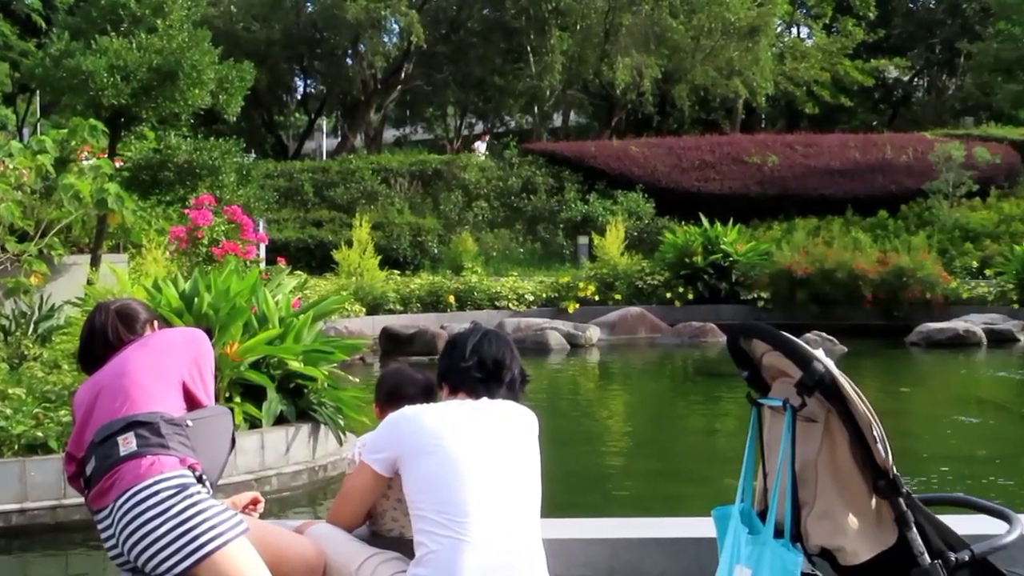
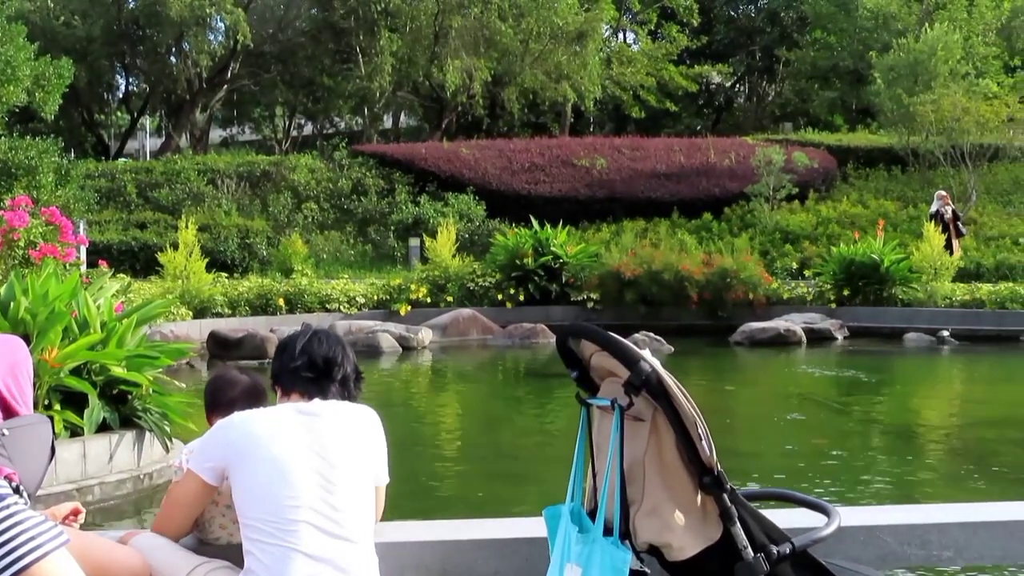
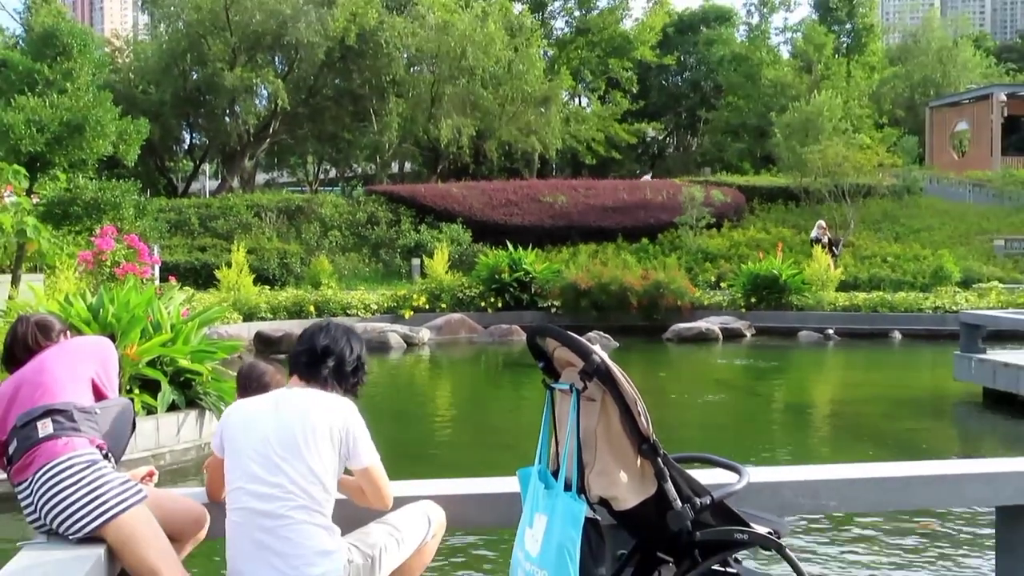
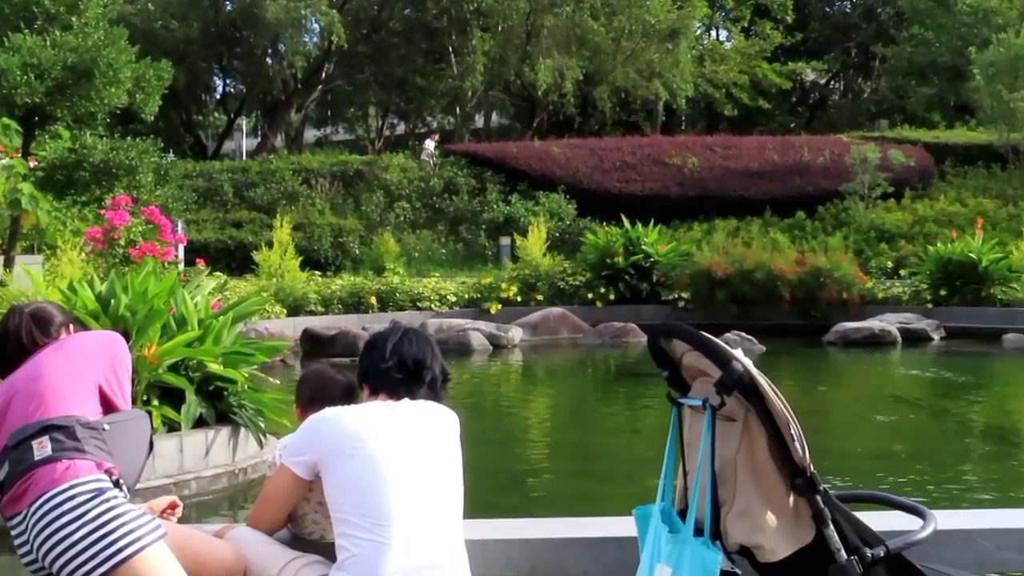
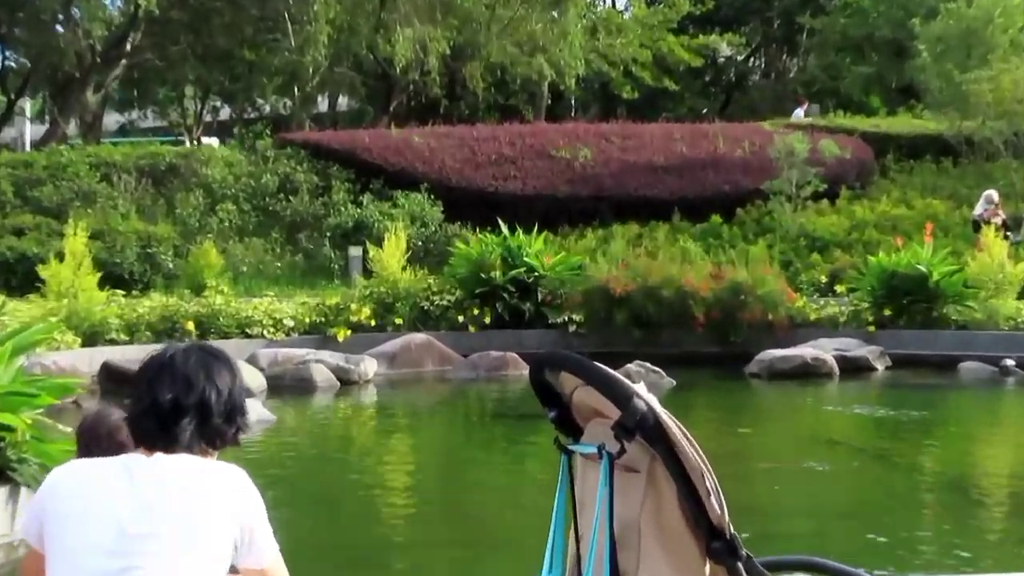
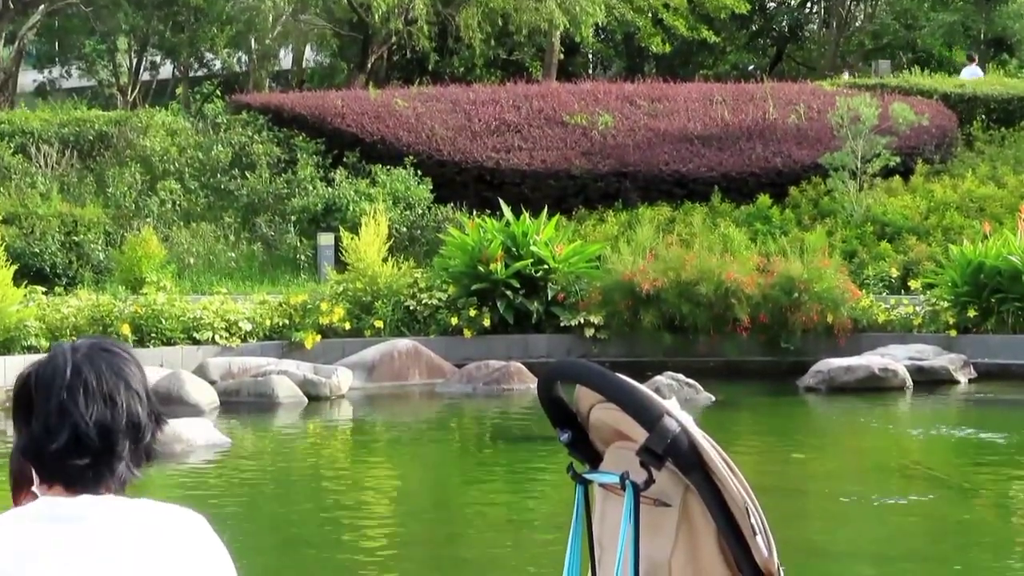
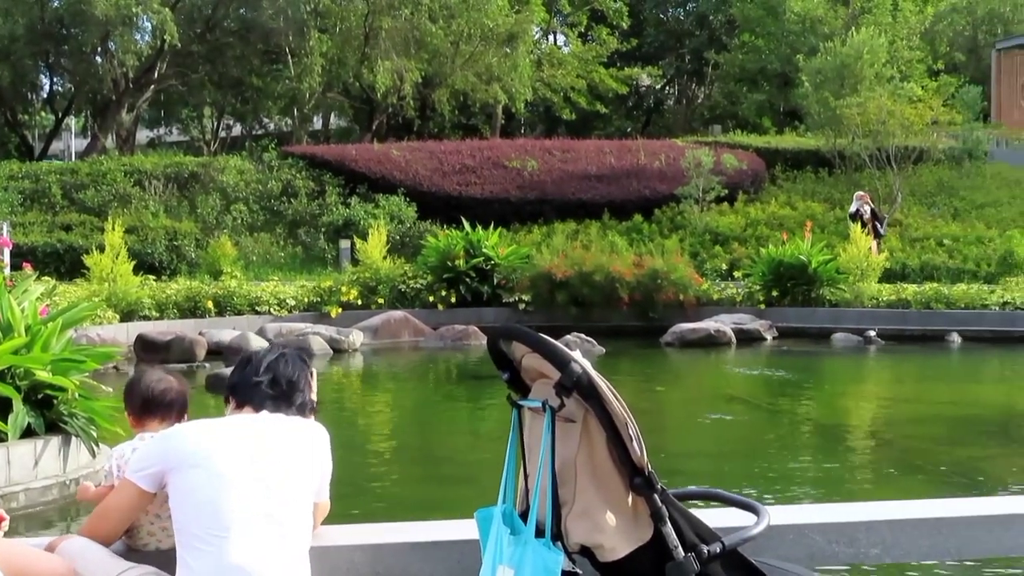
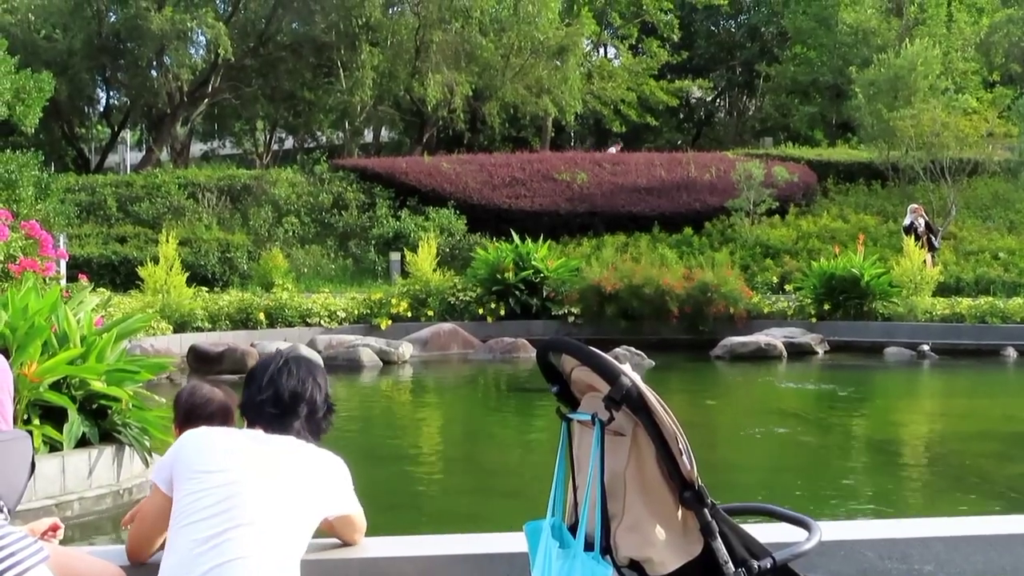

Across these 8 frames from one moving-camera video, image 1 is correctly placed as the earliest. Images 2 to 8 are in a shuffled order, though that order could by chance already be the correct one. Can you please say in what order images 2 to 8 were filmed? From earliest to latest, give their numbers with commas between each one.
4, 2, 7, 8, 3, 5, 6
